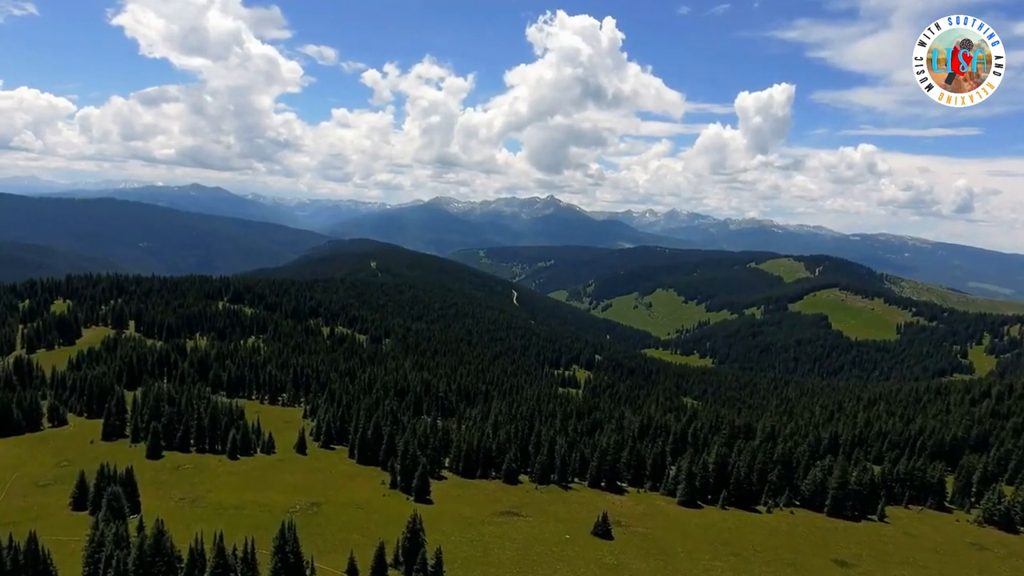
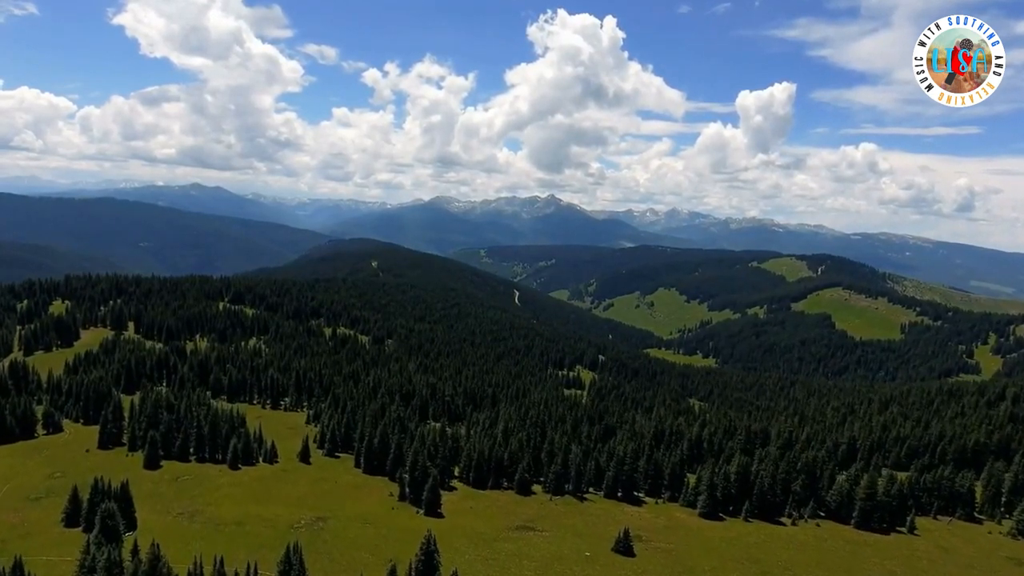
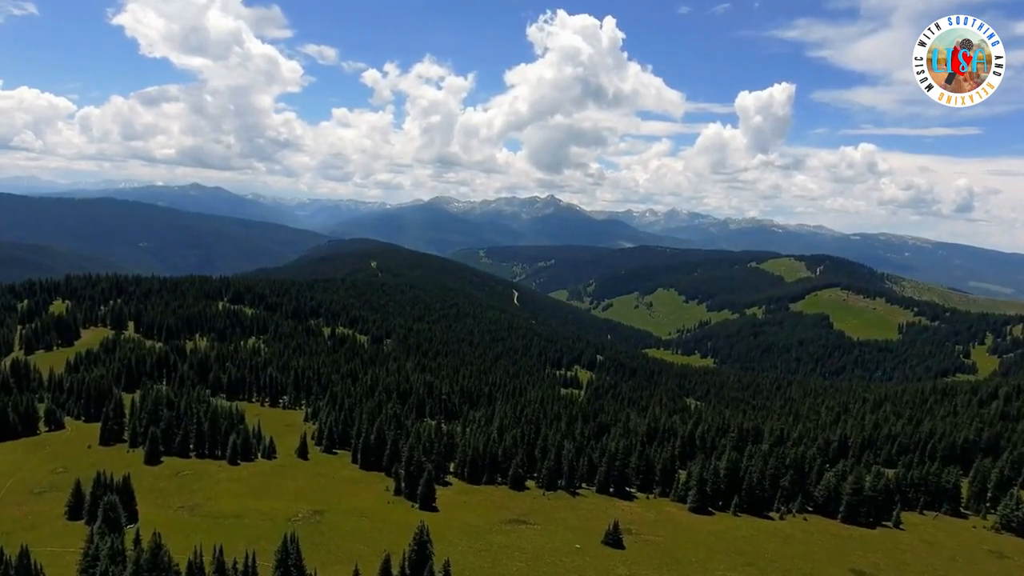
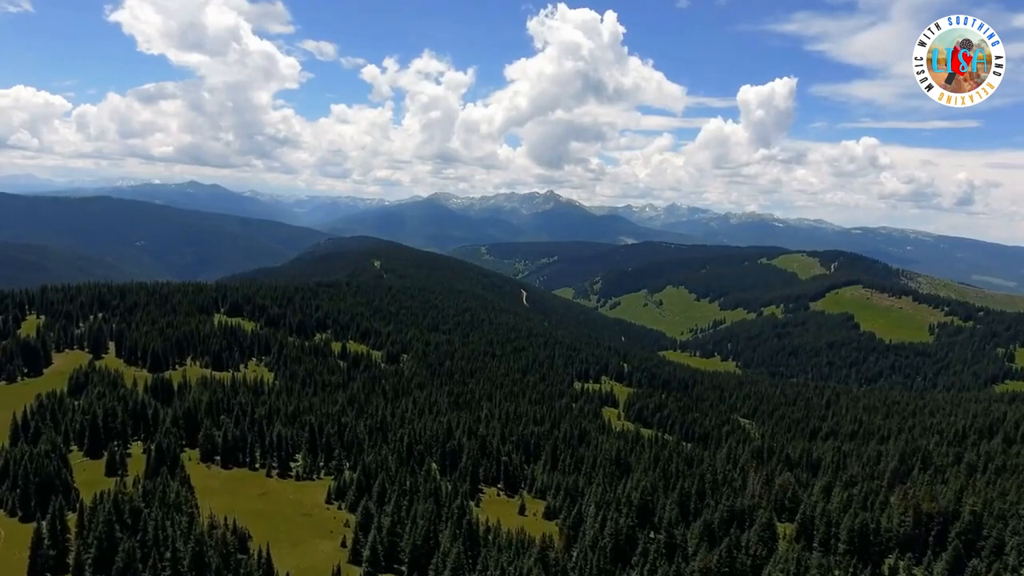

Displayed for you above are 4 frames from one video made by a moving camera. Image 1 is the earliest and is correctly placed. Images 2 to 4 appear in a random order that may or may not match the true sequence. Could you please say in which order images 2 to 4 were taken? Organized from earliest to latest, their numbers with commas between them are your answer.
3, 2, 4
